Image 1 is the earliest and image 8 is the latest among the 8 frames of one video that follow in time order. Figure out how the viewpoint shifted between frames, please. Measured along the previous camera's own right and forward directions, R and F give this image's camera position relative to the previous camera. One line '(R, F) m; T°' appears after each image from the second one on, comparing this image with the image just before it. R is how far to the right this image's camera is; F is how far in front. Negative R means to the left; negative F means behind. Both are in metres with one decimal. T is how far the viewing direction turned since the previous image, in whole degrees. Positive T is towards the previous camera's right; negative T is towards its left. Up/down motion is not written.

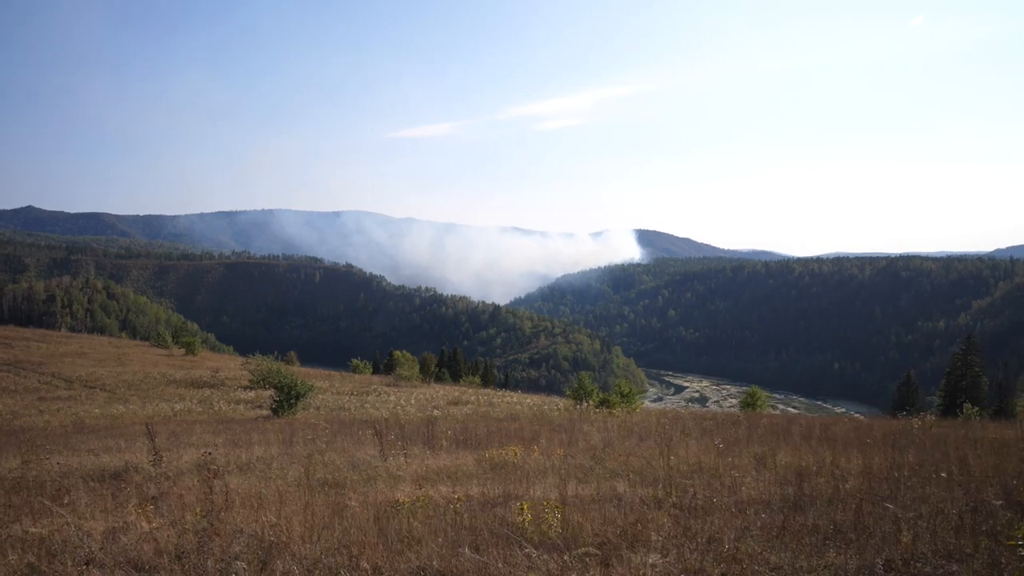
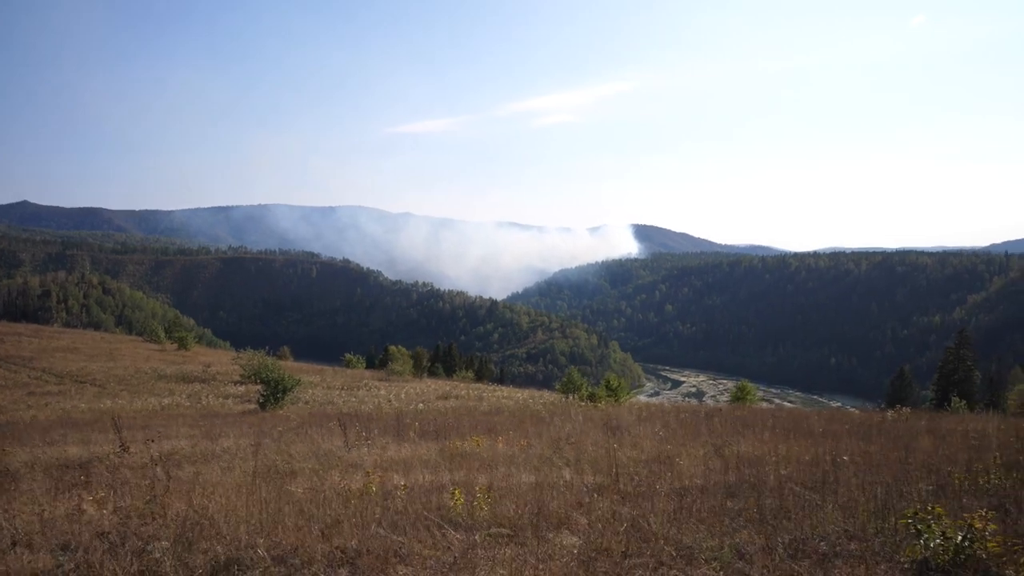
(+0.5, -0.1) m; 0°
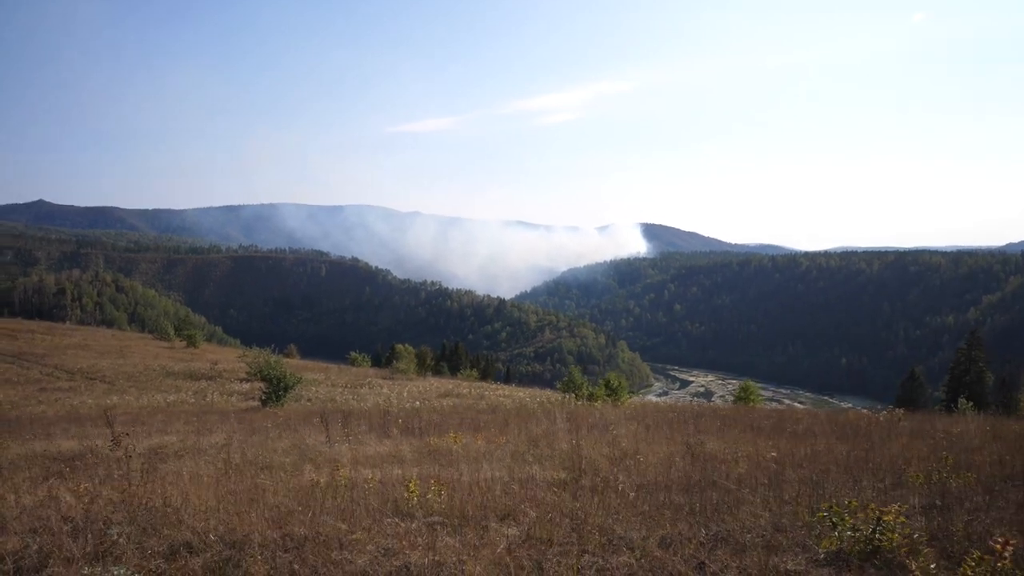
(+0.4, -0.2) m; -1°
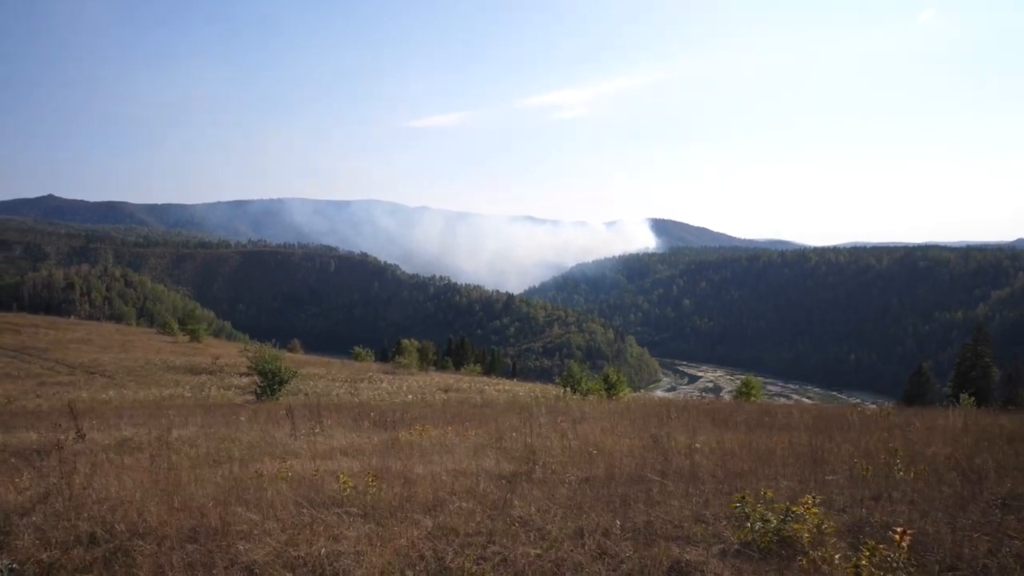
(+0.6, 0.0) m; -1°
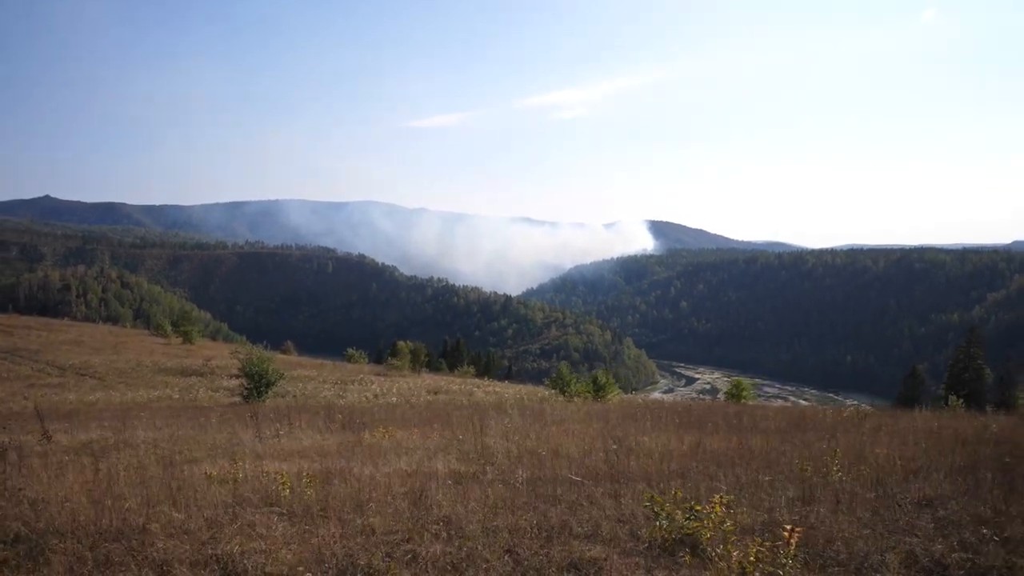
(+0.5, -0.1) m; 0°
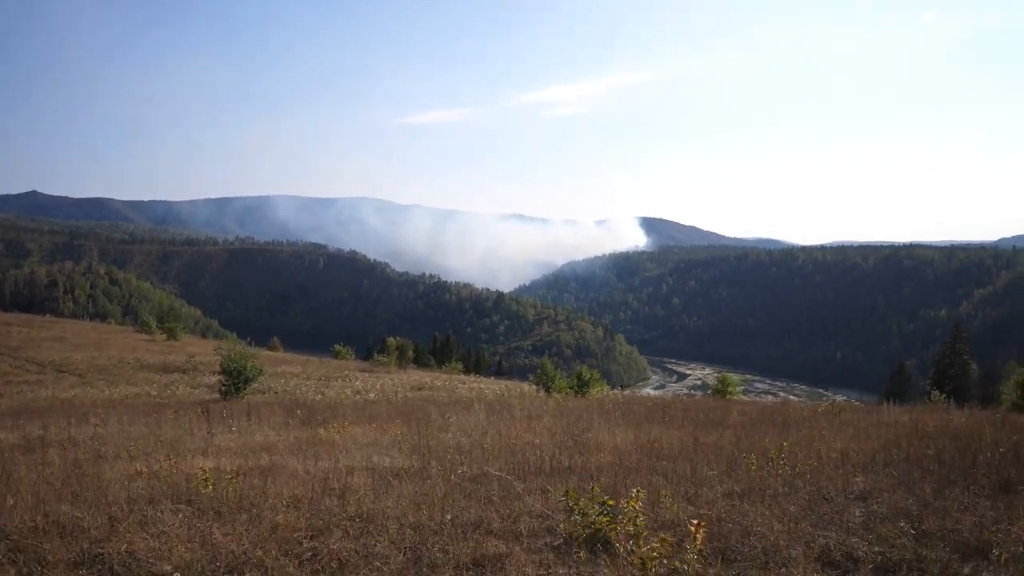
(+0.5, +0.1) m; +1°
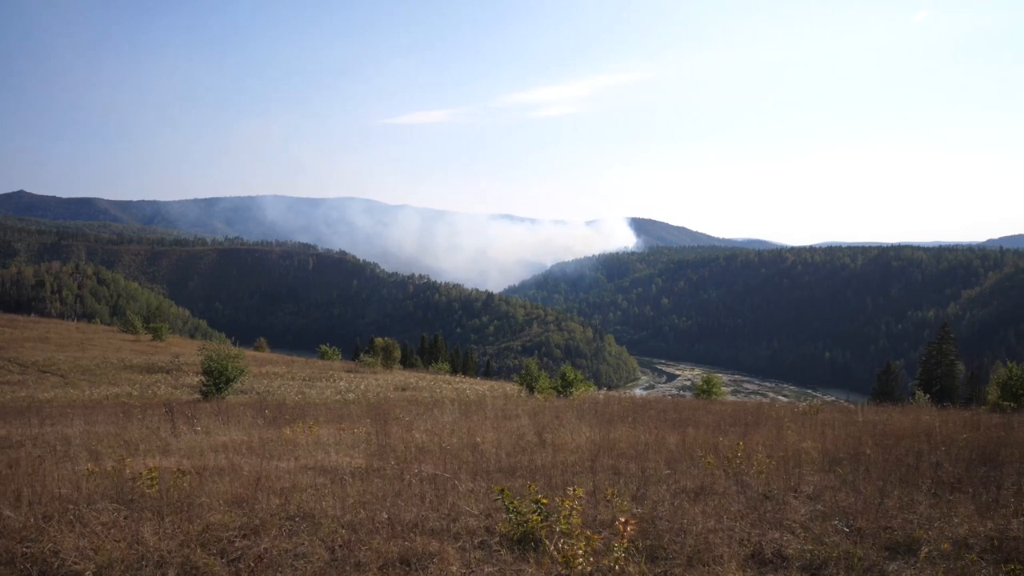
(+0.3, 0.0) m; +1°
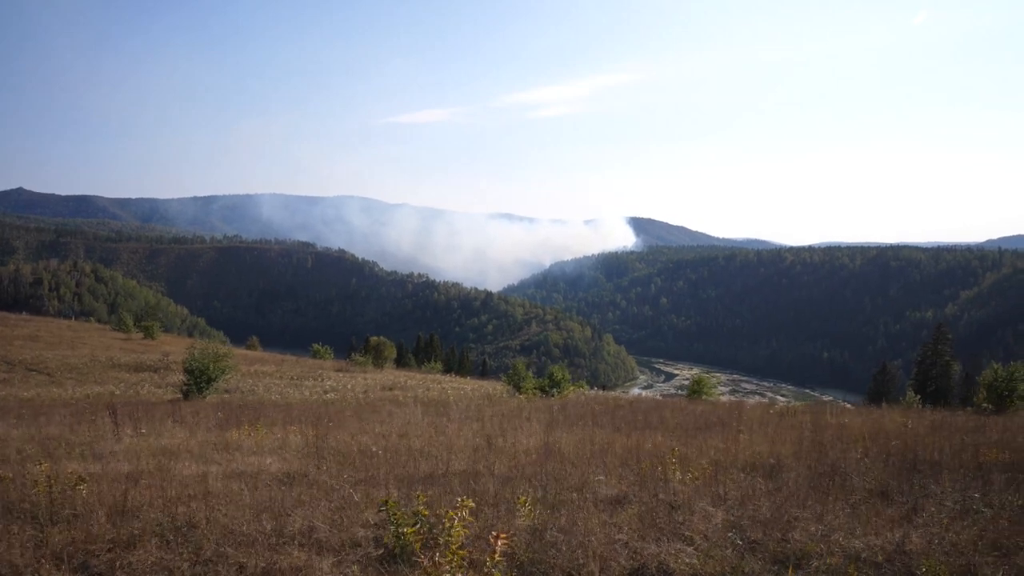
(+0.7, +0.1) m; 0°
